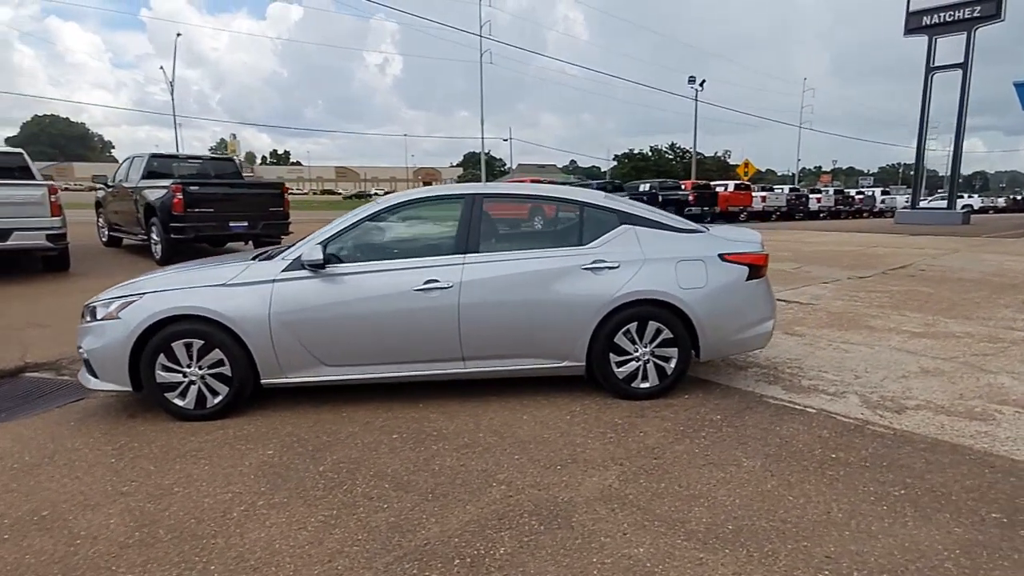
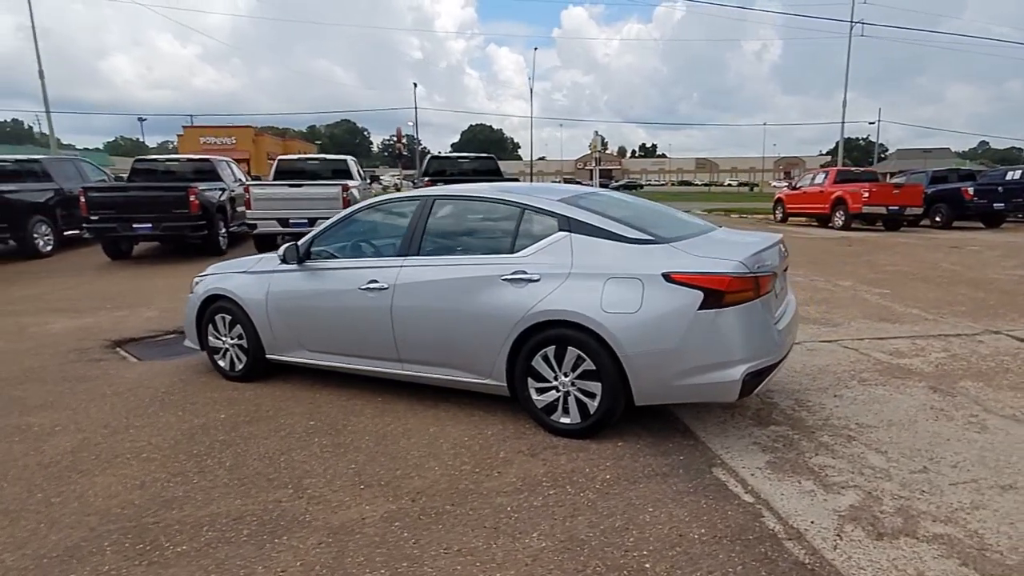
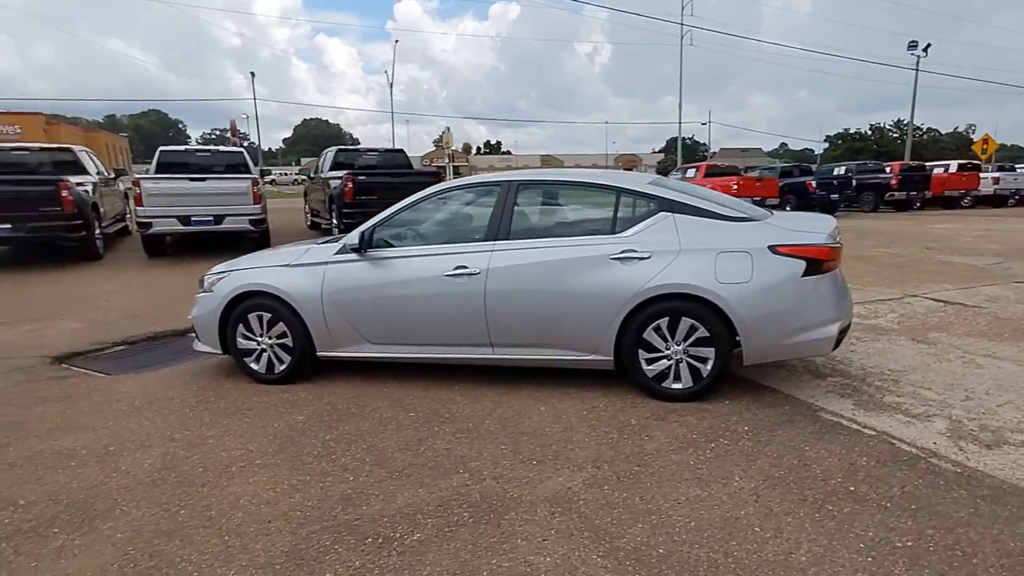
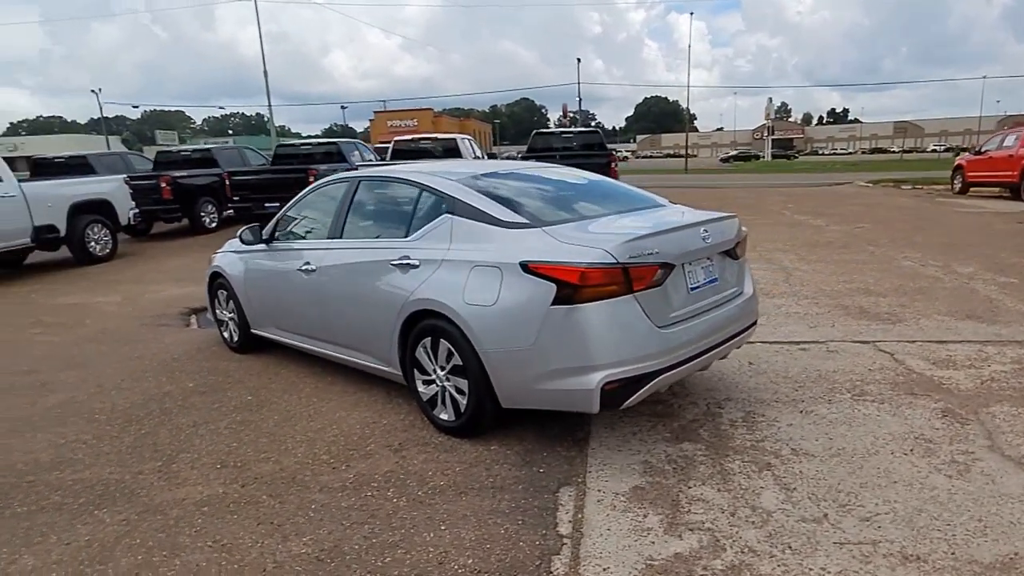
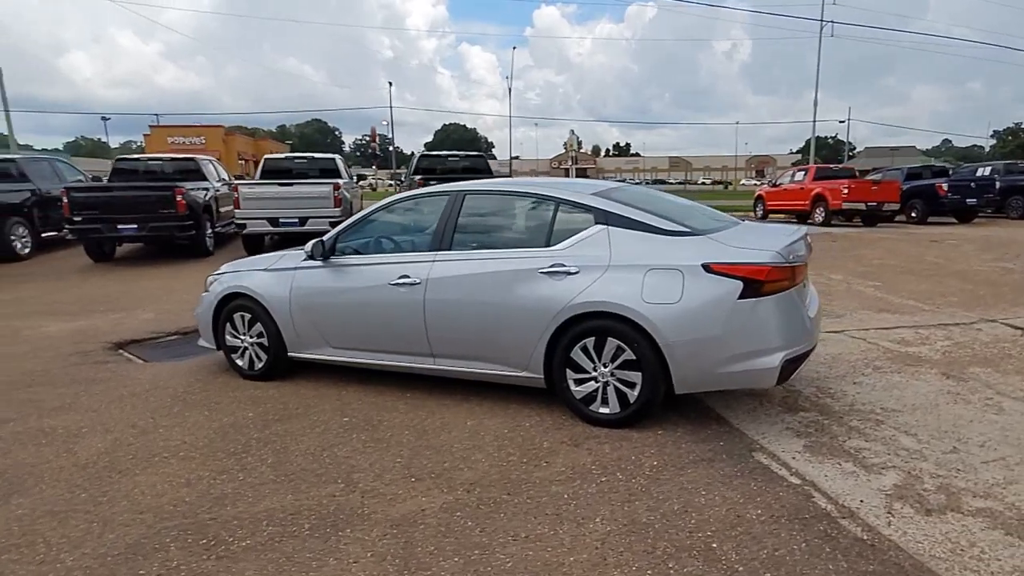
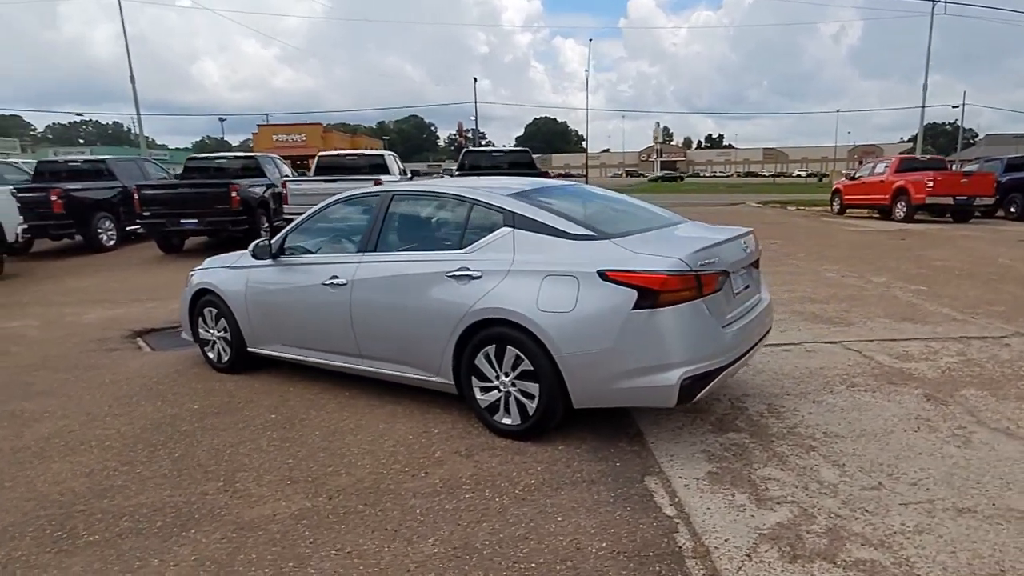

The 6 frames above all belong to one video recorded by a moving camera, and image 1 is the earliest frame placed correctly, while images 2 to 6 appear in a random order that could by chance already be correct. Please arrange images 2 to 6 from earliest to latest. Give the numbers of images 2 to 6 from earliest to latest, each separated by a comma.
3, 5, 2, 6, 4
